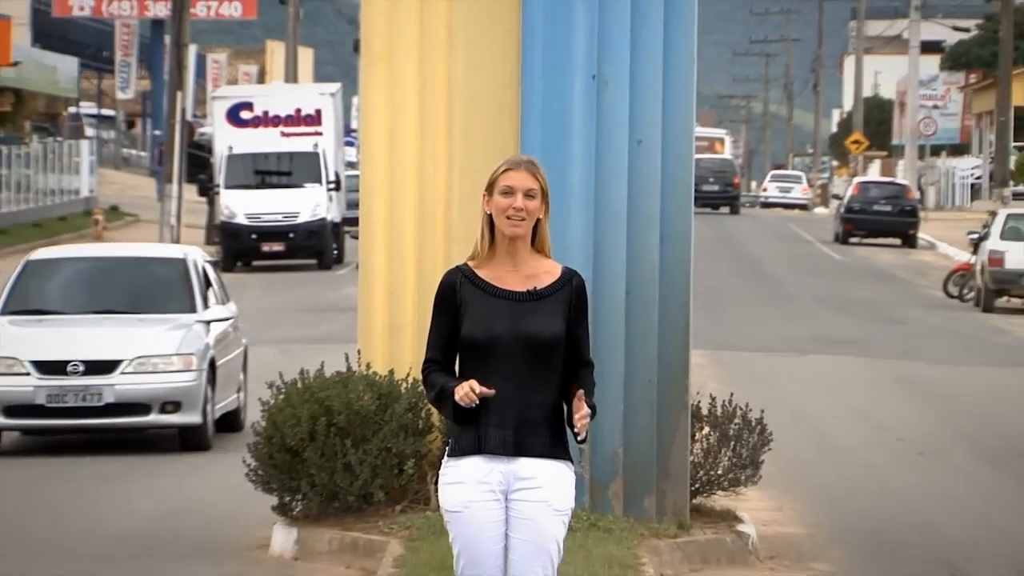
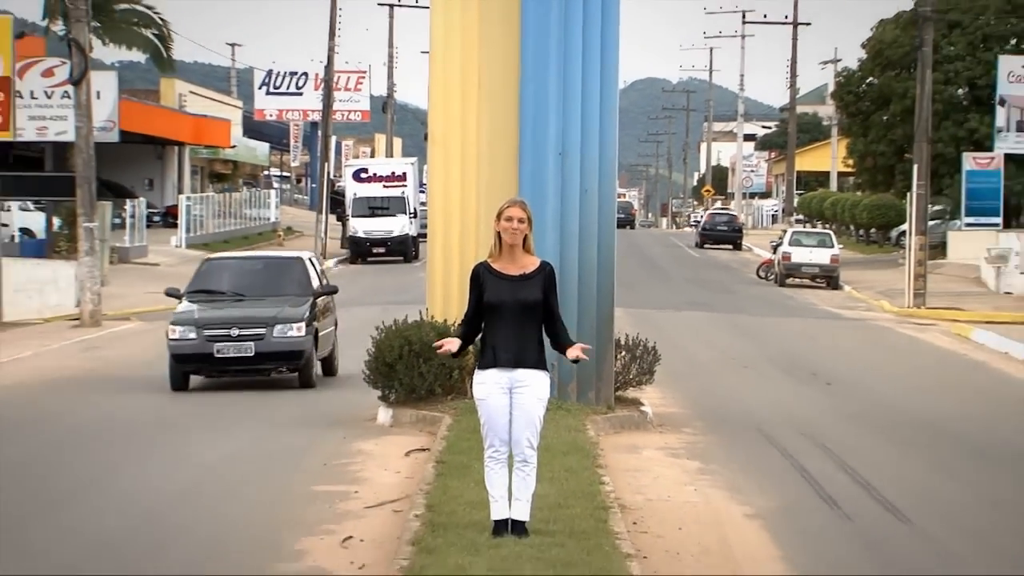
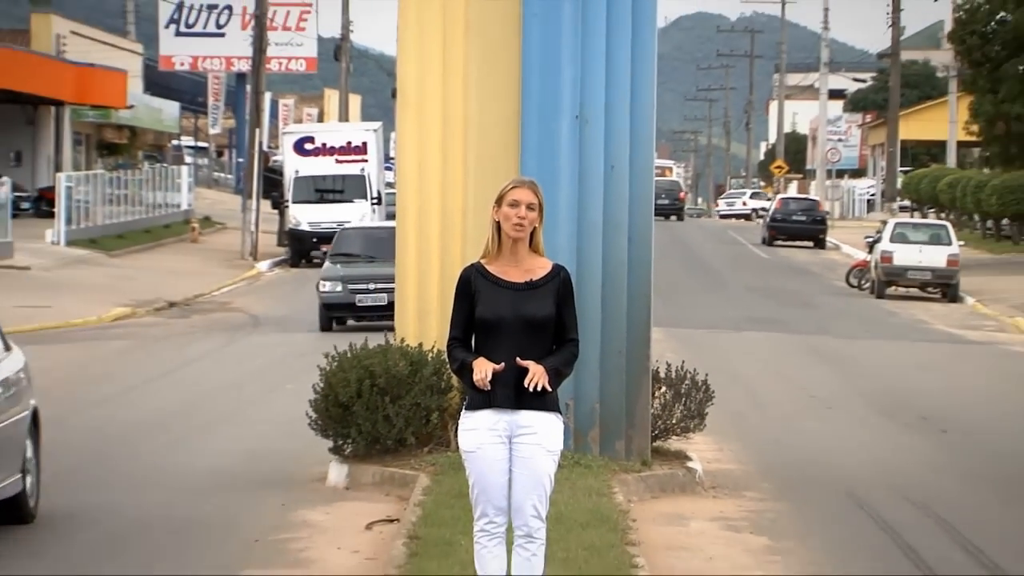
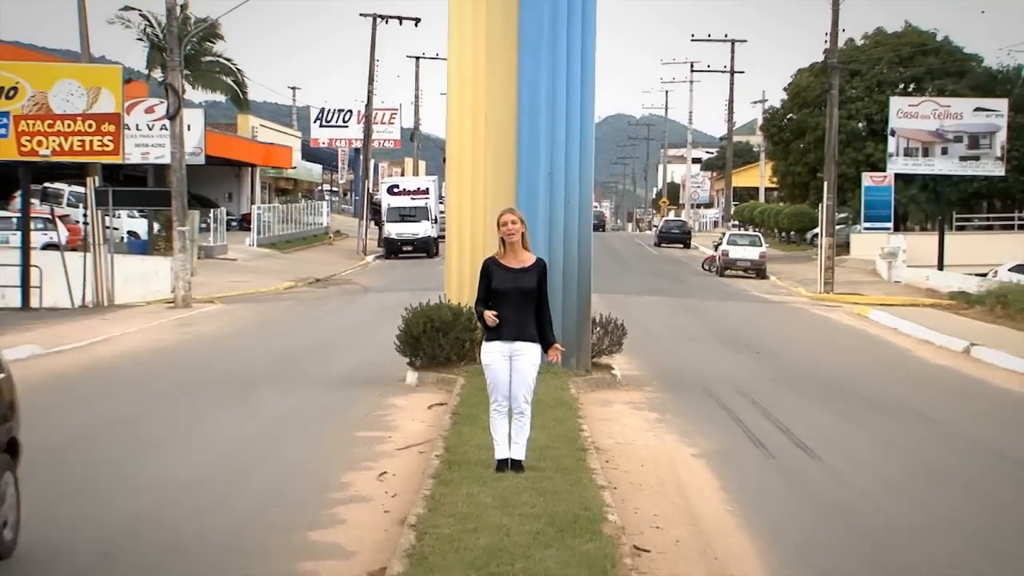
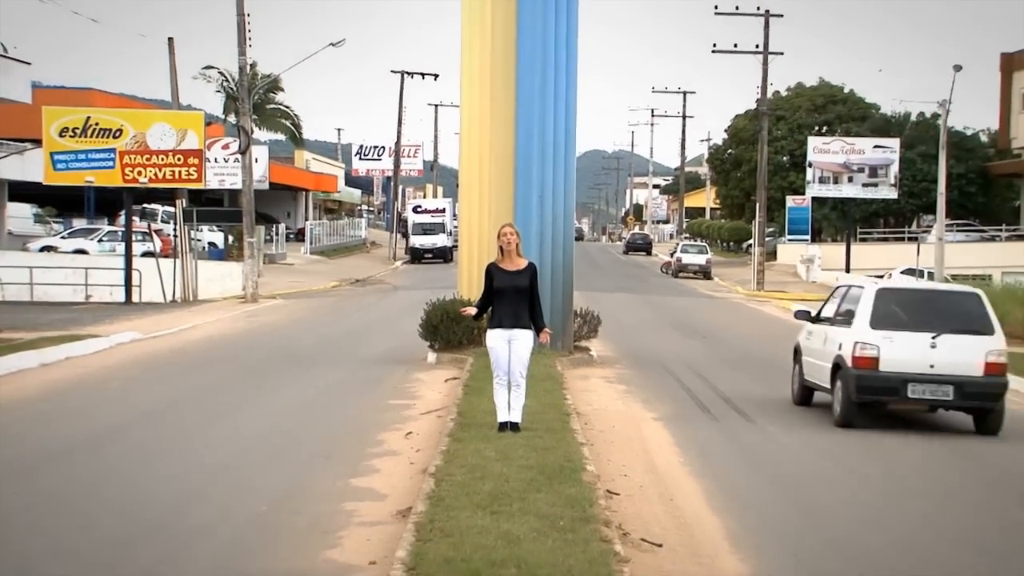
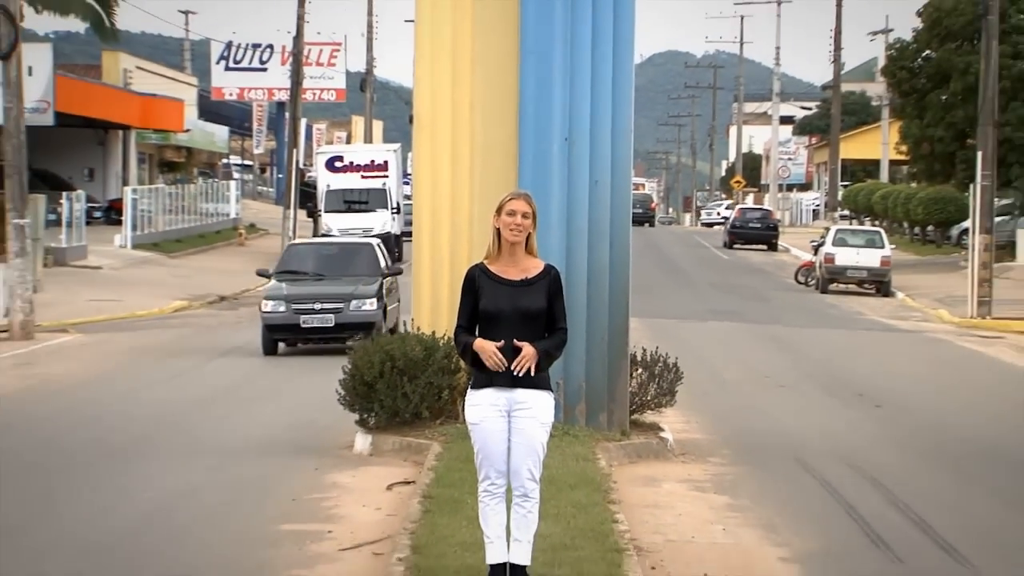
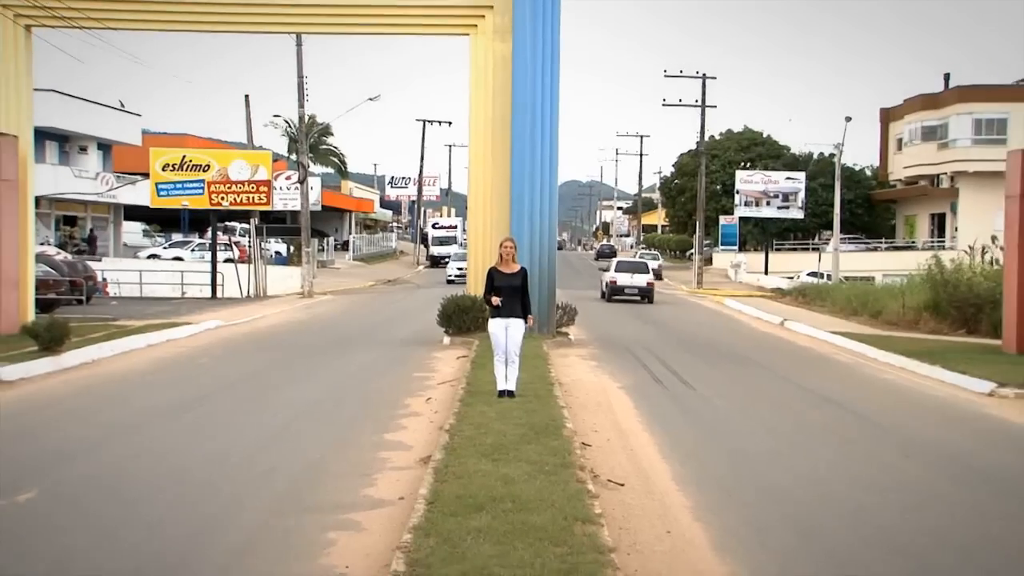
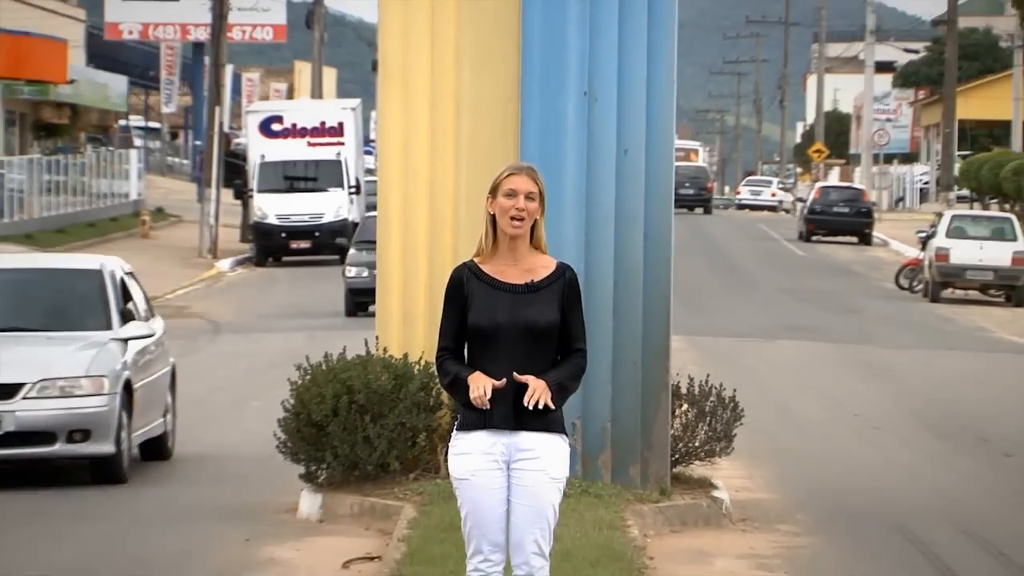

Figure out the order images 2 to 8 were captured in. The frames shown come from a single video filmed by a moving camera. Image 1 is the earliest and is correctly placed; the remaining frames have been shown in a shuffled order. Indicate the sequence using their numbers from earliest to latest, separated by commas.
8, 3, 6, 2, 4, 5, 7
